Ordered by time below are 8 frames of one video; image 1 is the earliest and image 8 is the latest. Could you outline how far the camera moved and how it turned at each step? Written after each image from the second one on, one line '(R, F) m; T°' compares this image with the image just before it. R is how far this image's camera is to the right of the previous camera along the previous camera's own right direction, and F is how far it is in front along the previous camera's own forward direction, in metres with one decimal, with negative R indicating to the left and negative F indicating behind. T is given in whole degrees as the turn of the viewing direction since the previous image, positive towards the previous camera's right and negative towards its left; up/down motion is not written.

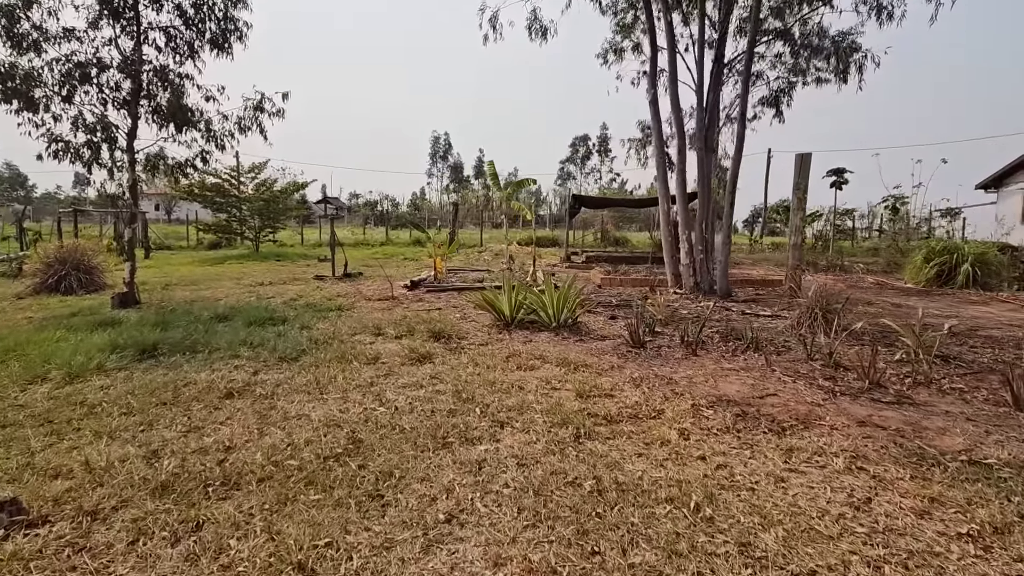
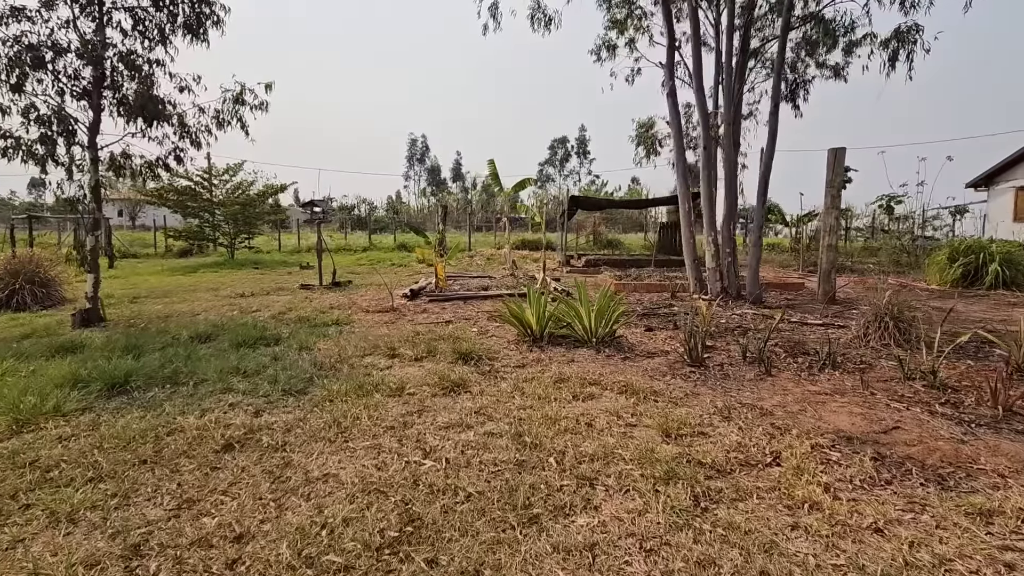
(-0.5, +0.7) m; +3°
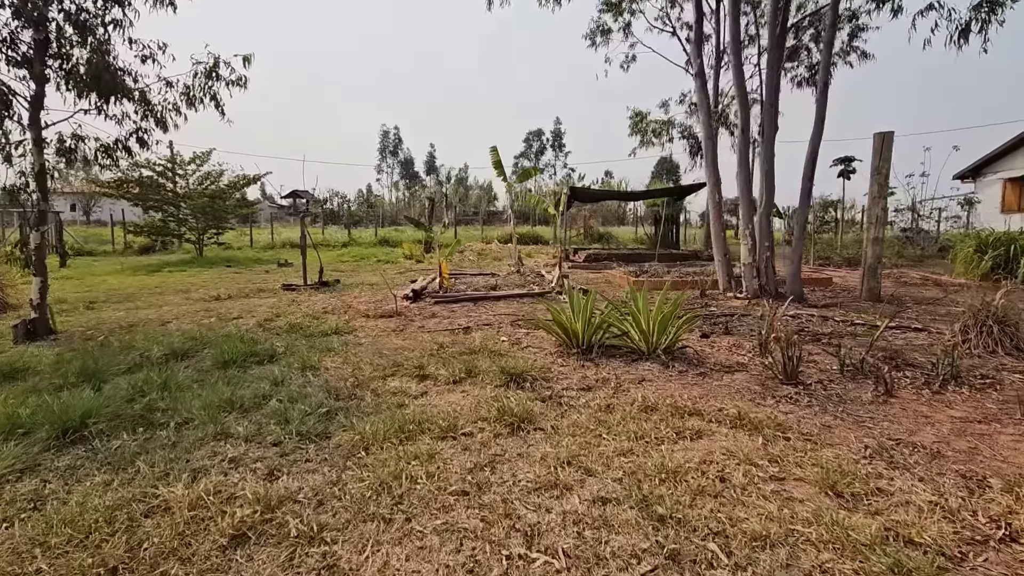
(-0.6, +0.8) m; +3°
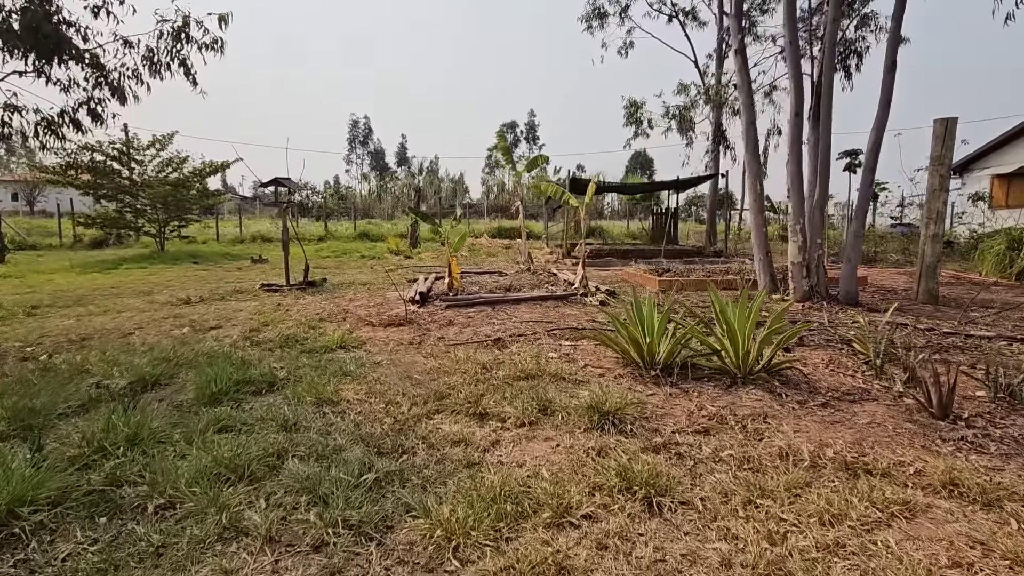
(-0.6, +0.9) m; +3°
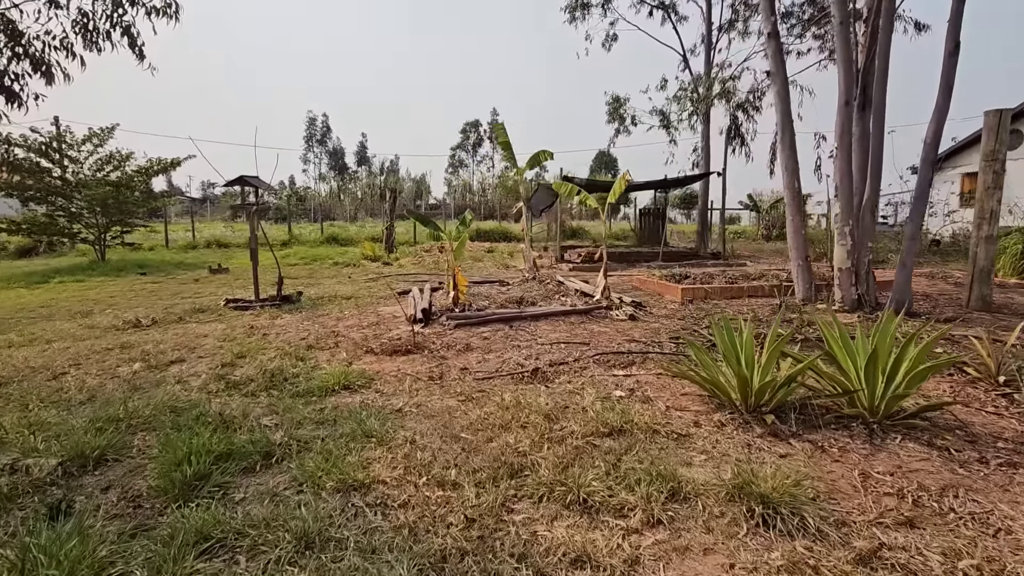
(-0.6, +0.9) m; +4°
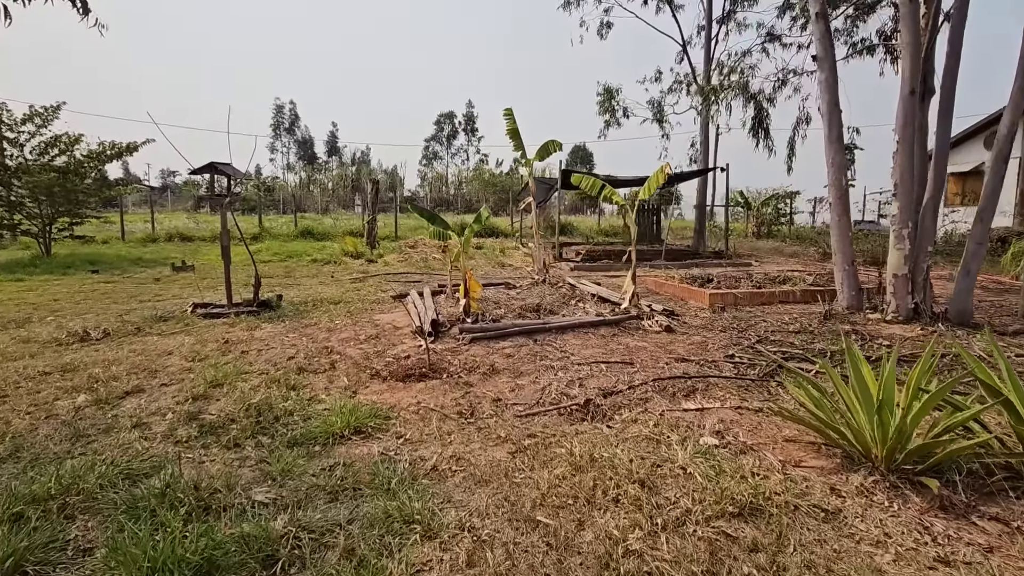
(-0.5, +0.8) m; +3°
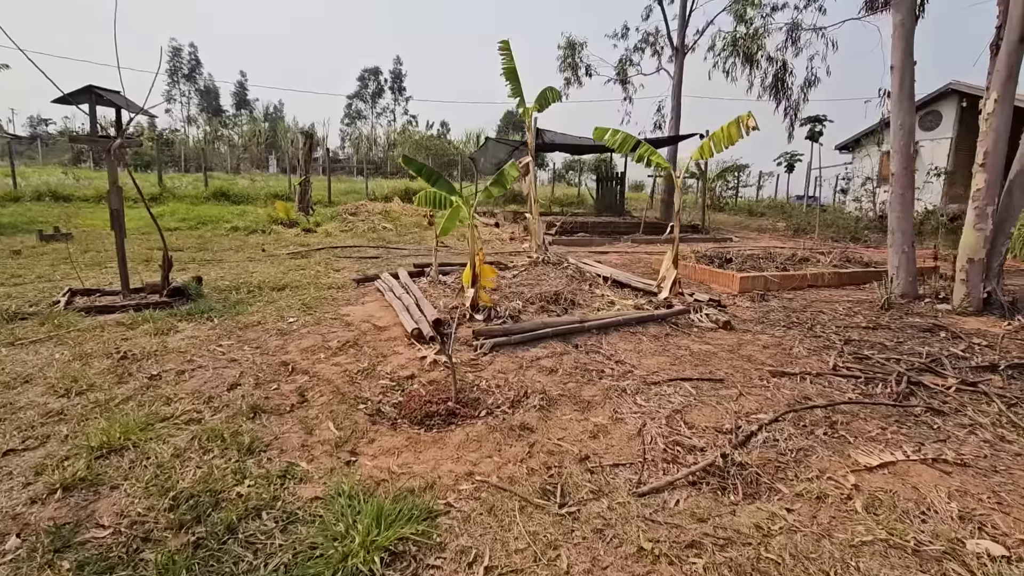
(-0.7, +1.3) m; +8°
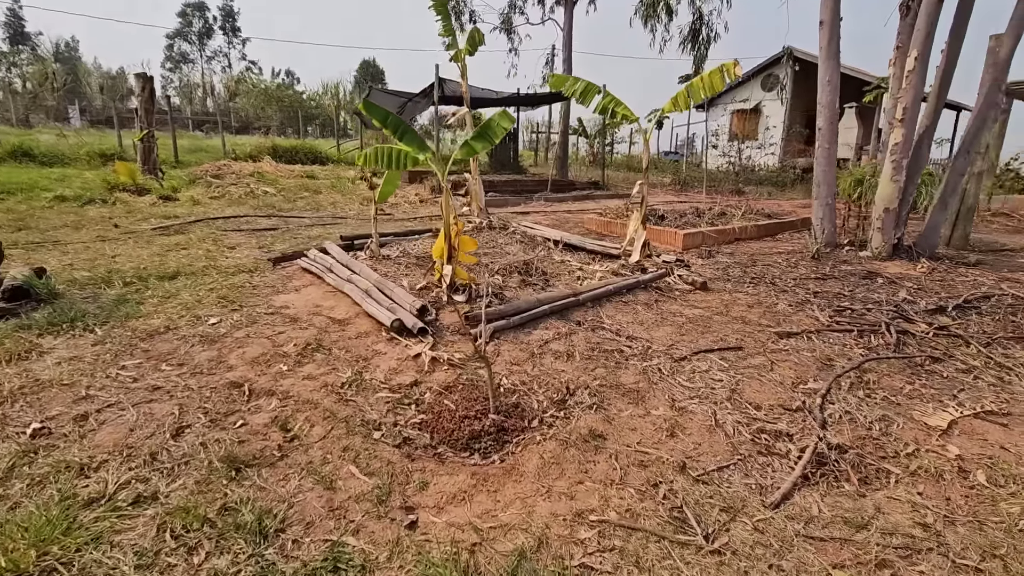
(-0.7, +0.6) m; +14°
